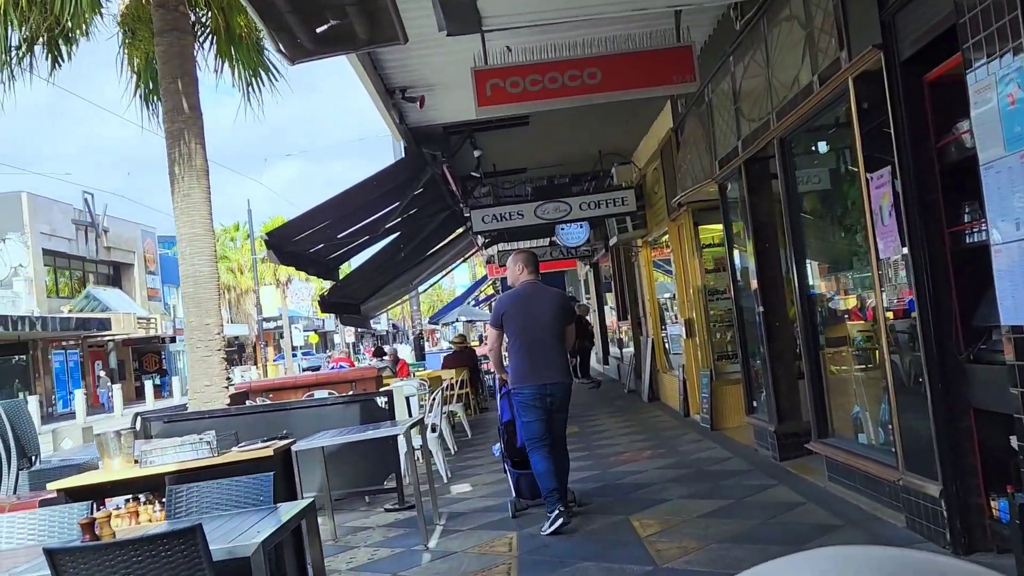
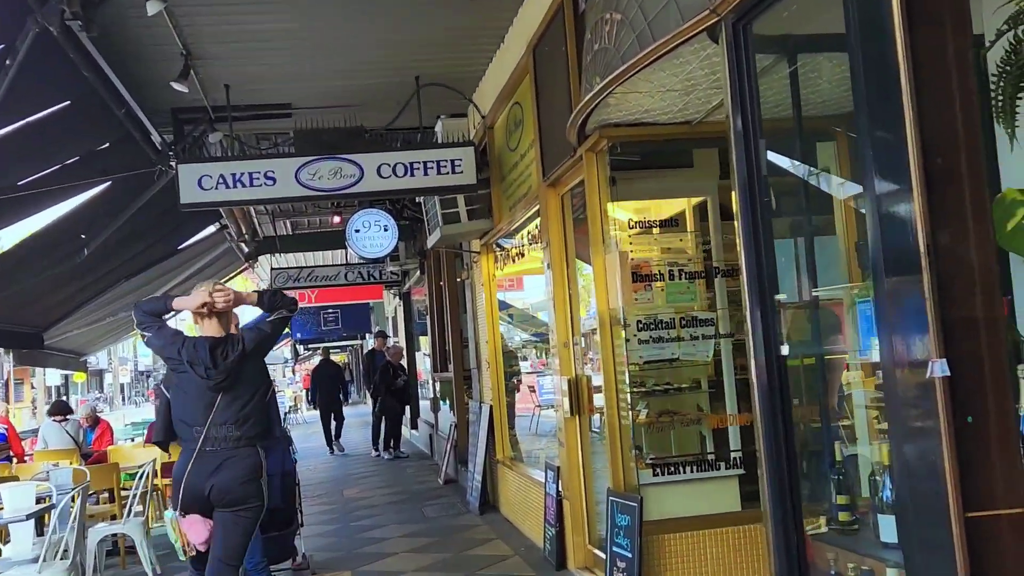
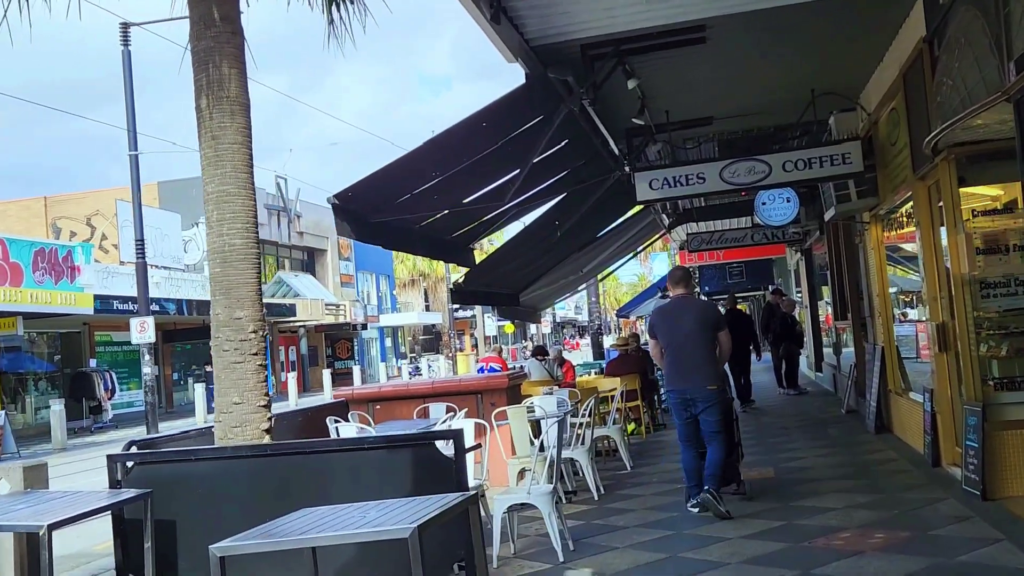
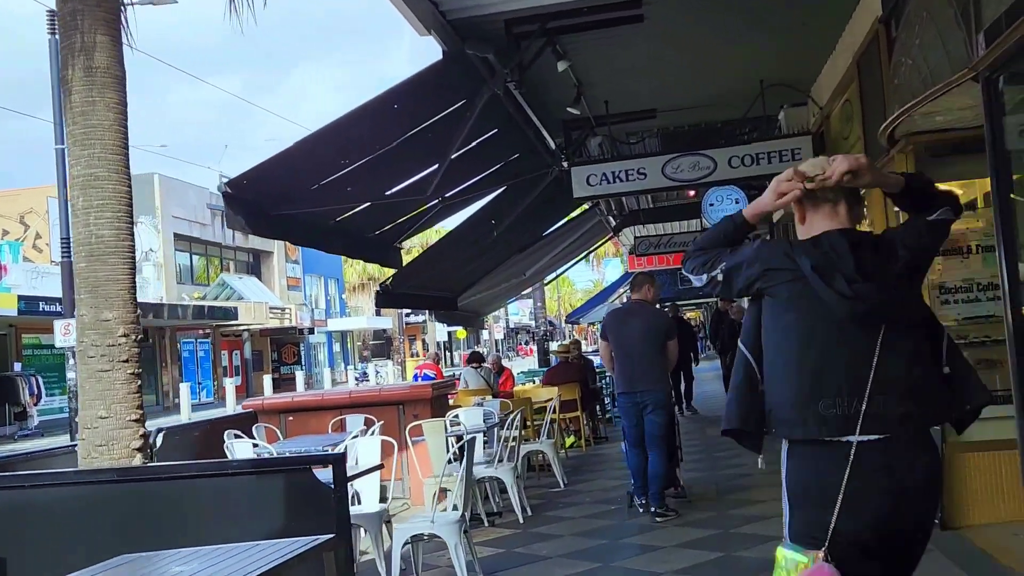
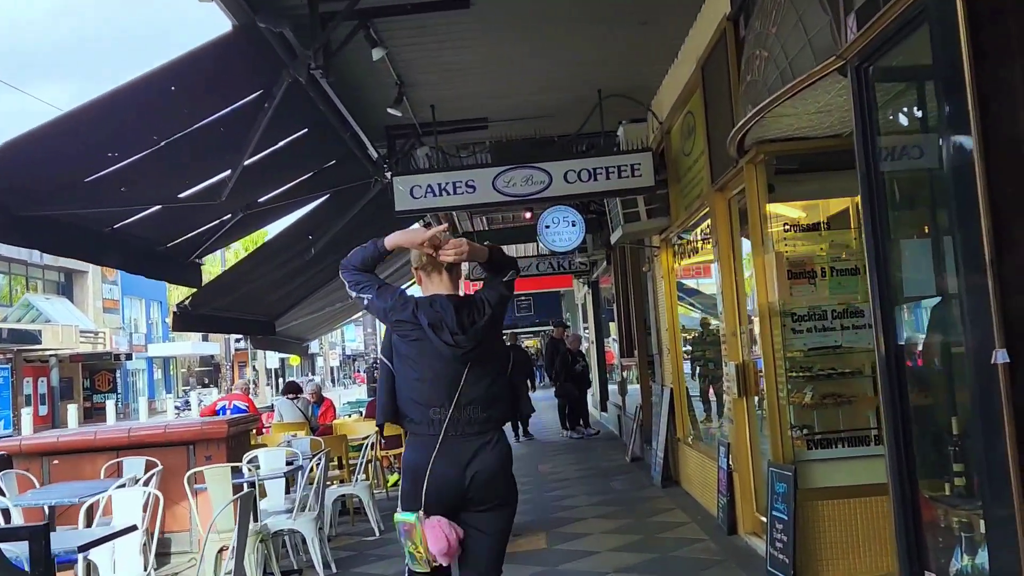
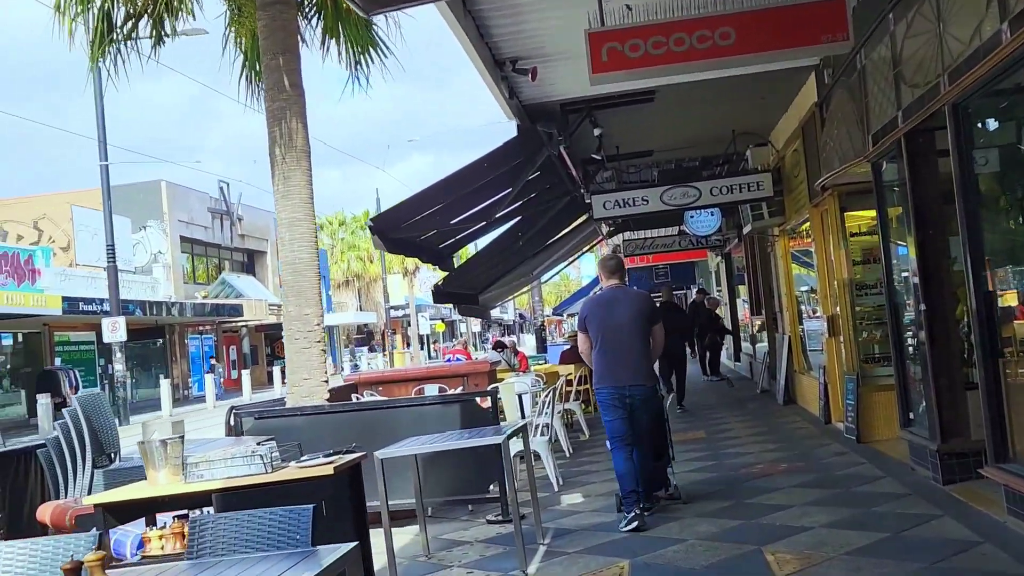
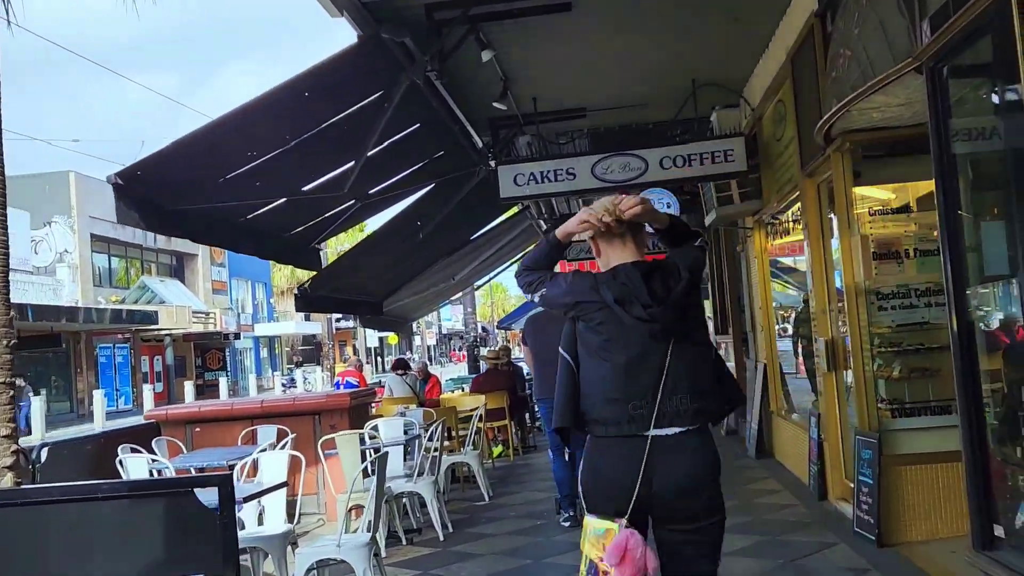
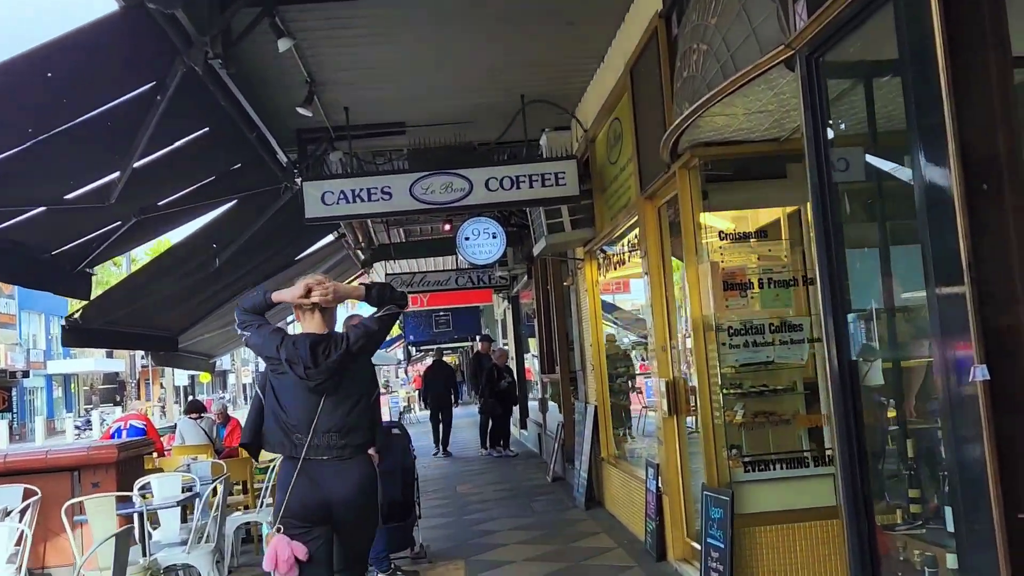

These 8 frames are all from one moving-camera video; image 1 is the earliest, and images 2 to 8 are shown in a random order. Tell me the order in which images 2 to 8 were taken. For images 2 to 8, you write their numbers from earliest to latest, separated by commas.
6, 3, 4, 7, 5, 8, 2
